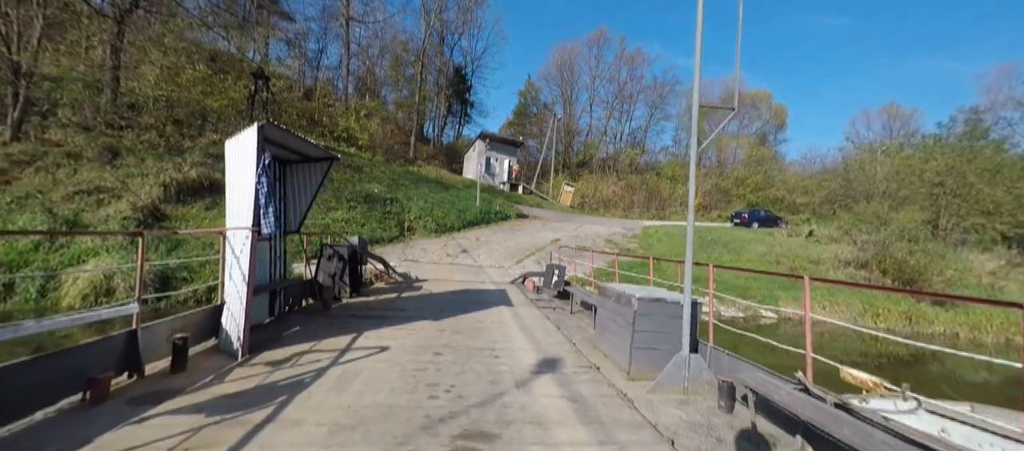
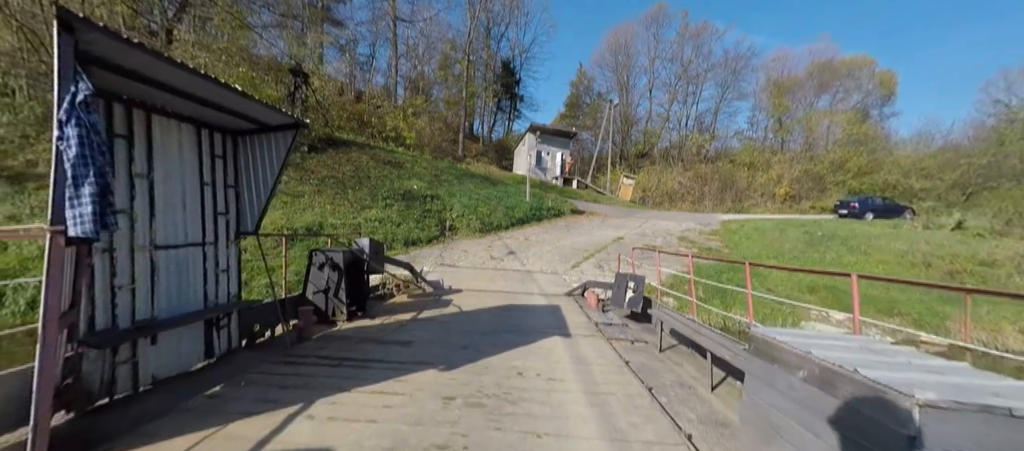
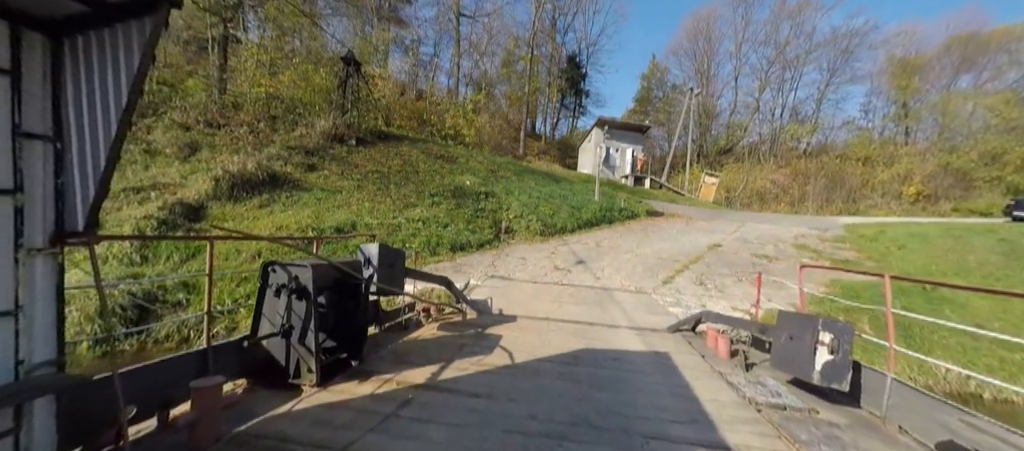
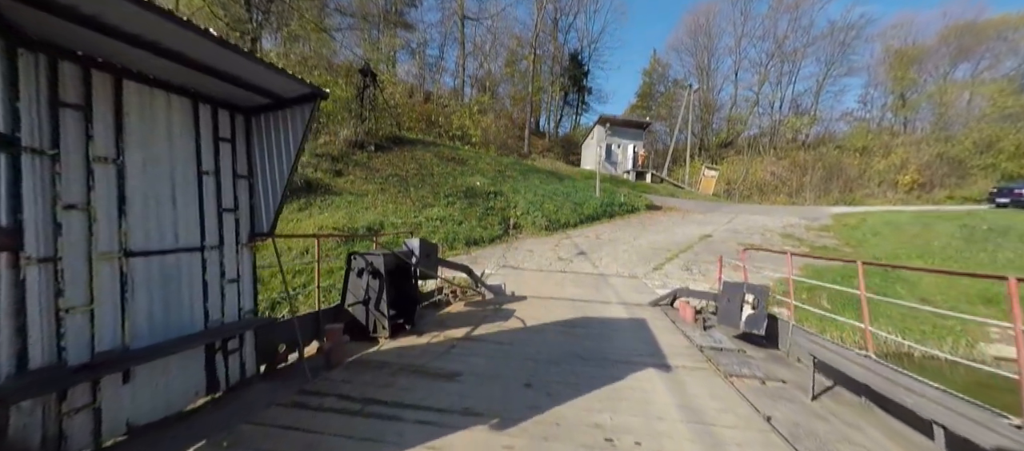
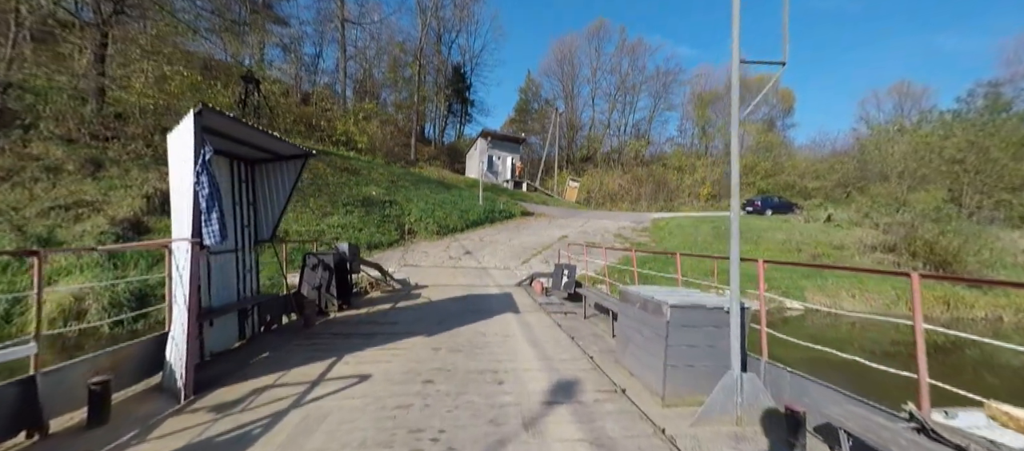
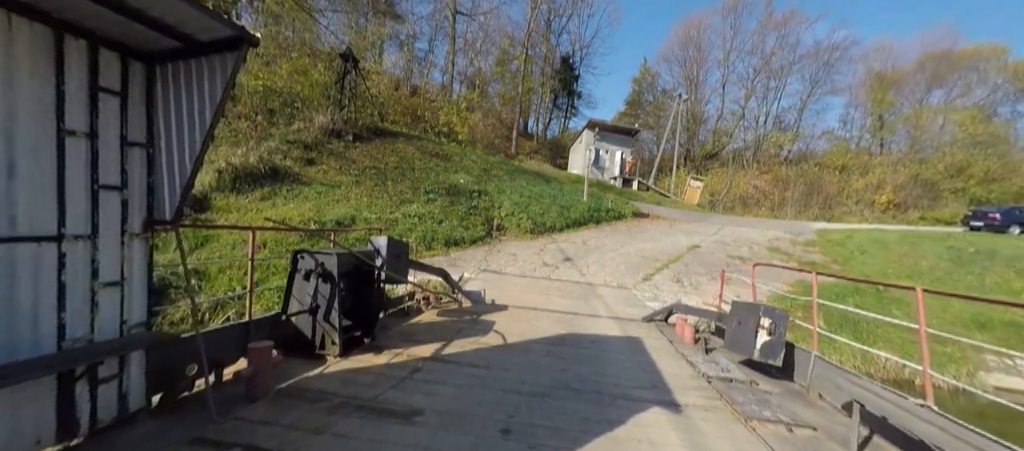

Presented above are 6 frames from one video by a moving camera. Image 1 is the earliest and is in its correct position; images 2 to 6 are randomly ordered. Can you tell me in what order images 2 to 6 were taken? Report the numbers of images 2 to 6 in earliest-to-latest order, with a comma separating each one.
5, 2, 4, 6, 3
